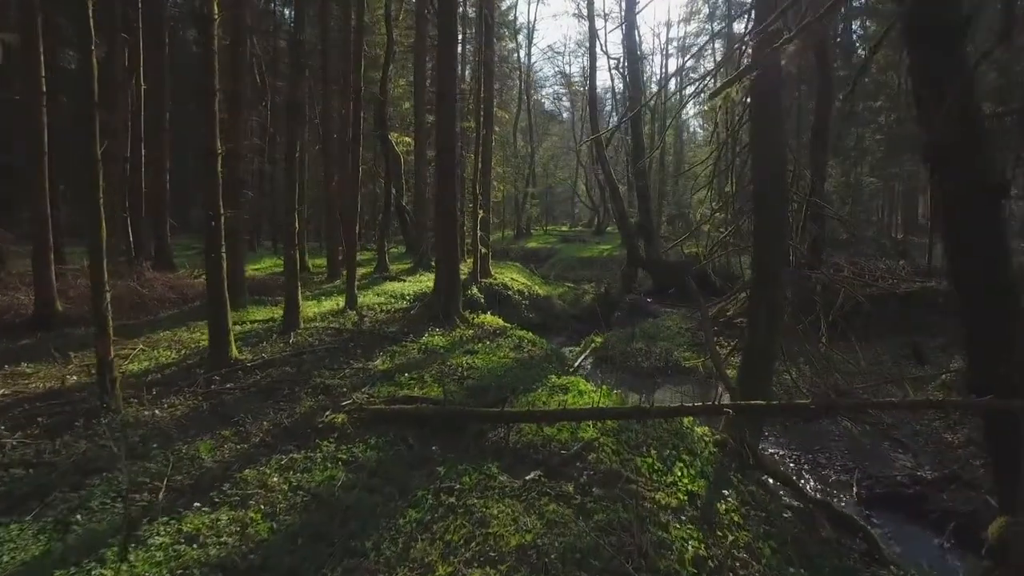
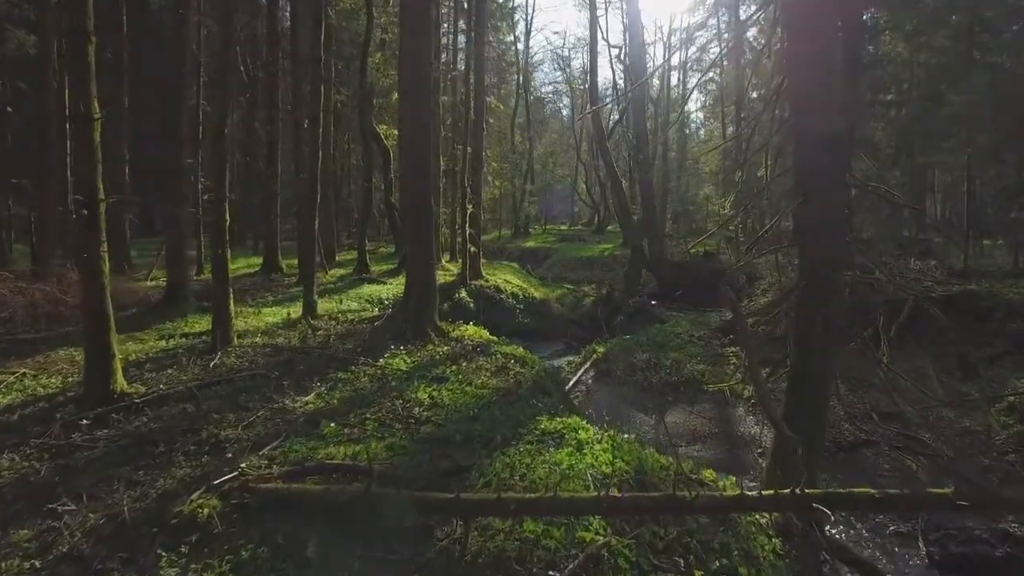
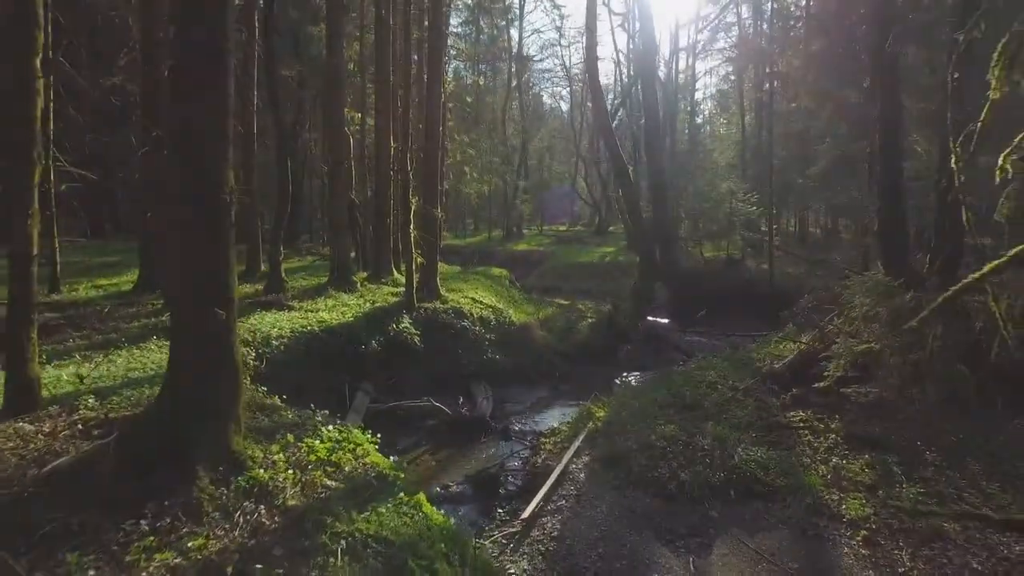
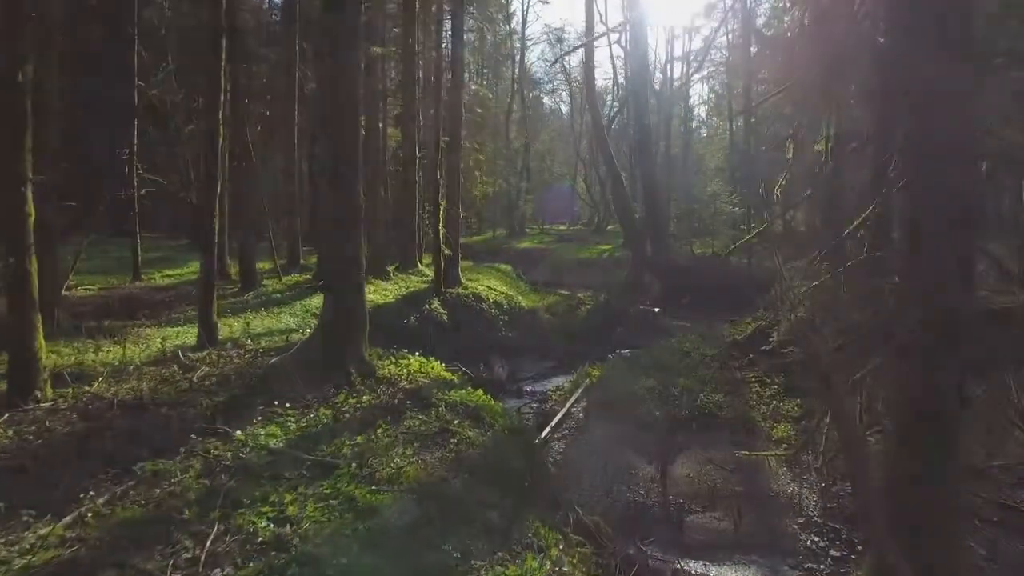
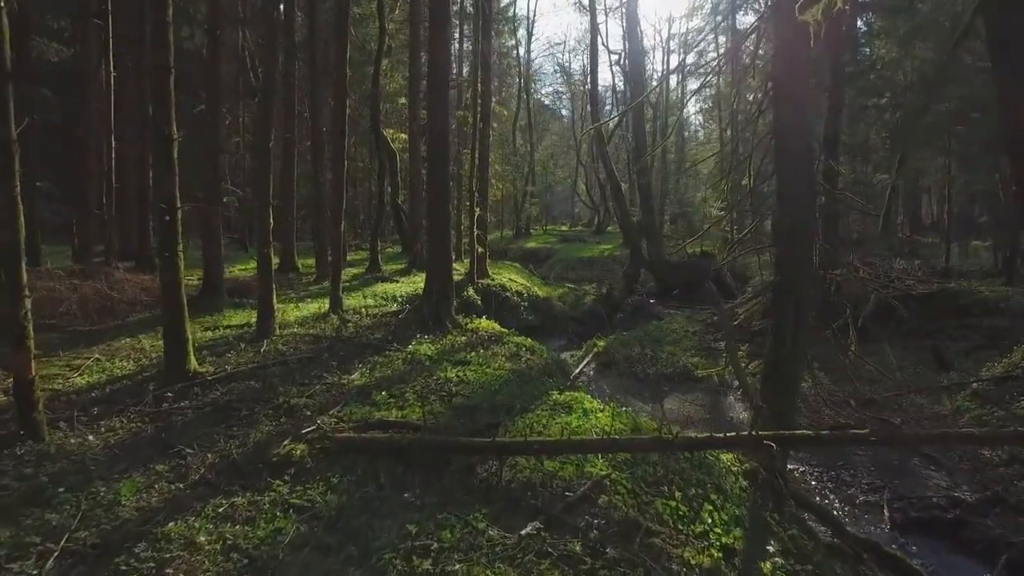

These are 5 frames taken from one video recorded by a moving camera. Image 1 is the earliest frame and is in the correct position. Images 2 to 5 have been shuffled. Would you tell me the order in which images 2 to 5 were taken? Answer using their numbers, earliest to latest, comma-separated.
5, 2, 4, 3
